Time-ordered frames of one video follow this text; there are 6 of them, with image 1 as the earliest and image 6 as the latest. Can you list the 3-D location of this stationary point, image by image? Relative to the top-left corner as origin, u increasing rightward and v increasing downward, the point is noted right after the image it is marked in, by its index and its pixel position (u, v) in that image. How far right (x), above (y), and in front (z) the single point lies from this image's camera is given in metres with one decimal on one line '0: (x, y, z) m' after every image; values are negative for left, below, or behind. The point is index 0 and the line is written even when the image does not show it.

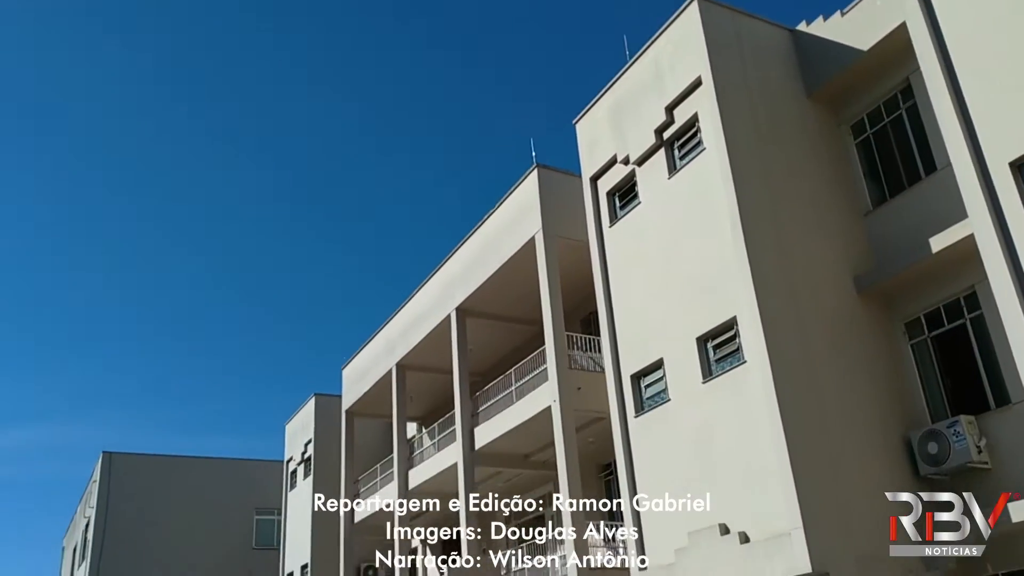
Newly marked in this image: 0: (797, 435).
0: (+3.7, -1.9, +11.5) m
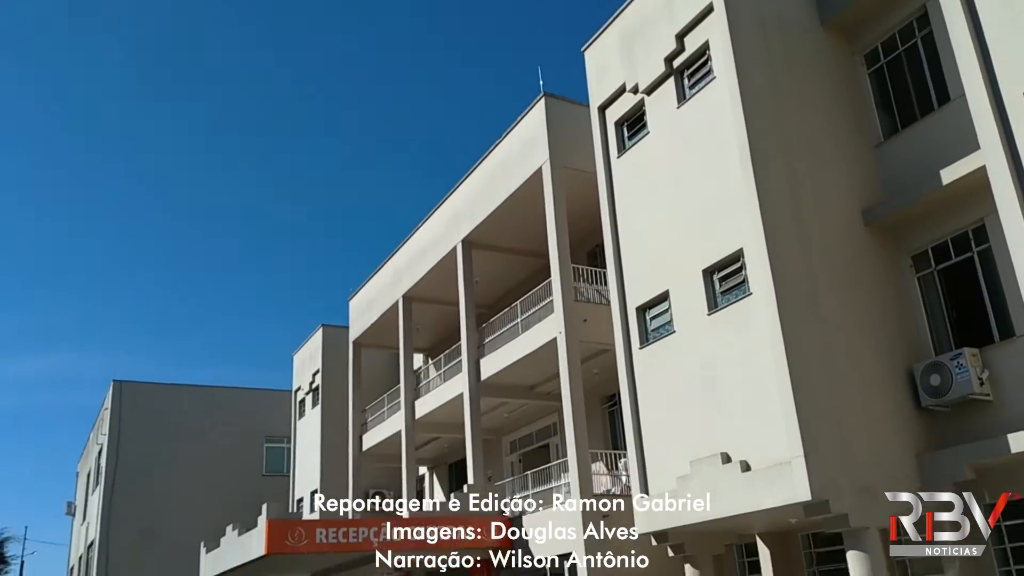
0: (+3.7, -1.0, +11.6) m
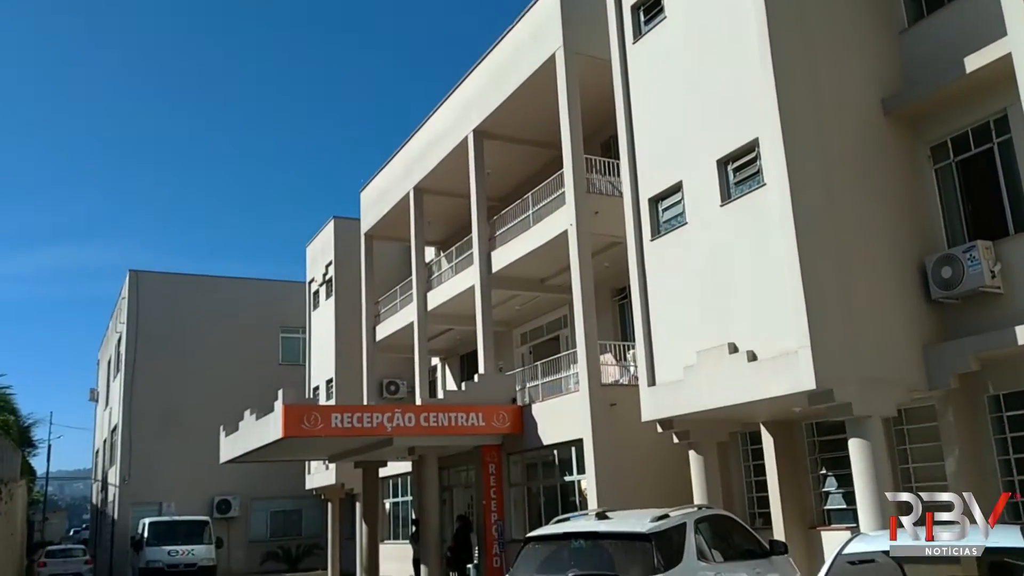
0: (+3.9, +0.4, +11.5) m
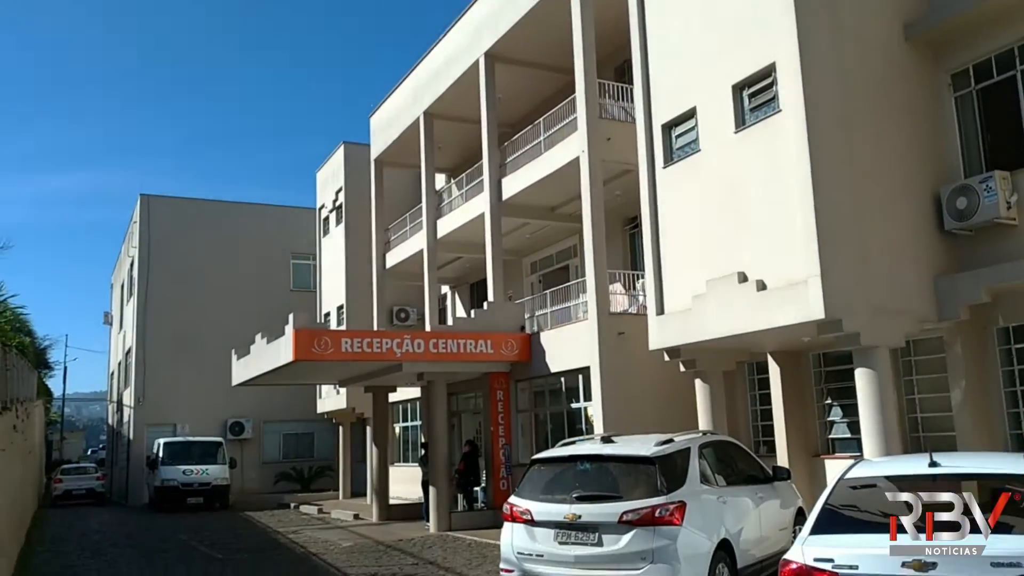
0: (+4.0, +1.3, +11.4) m
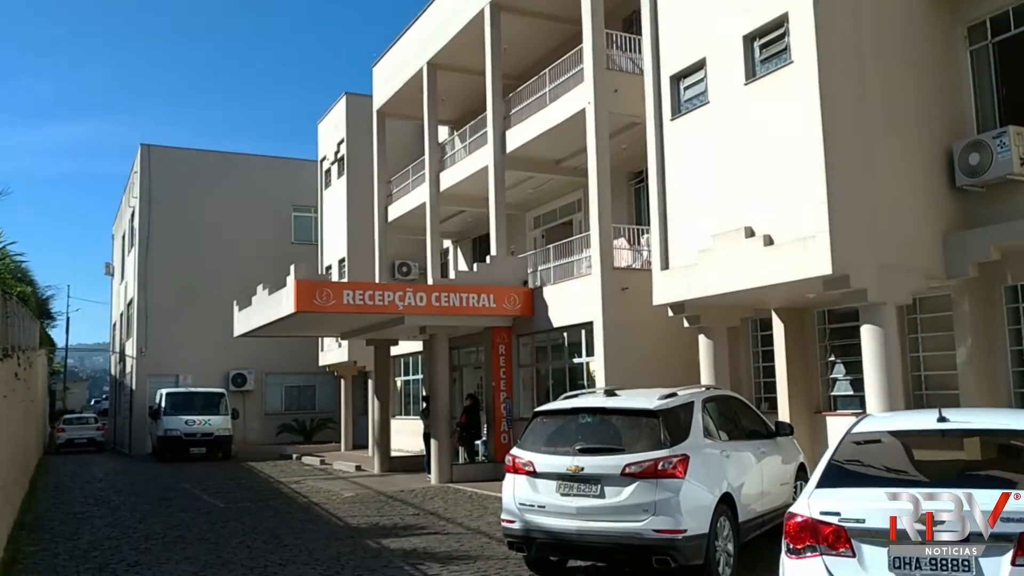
0: (+4.1, +1.9, +11.2) m
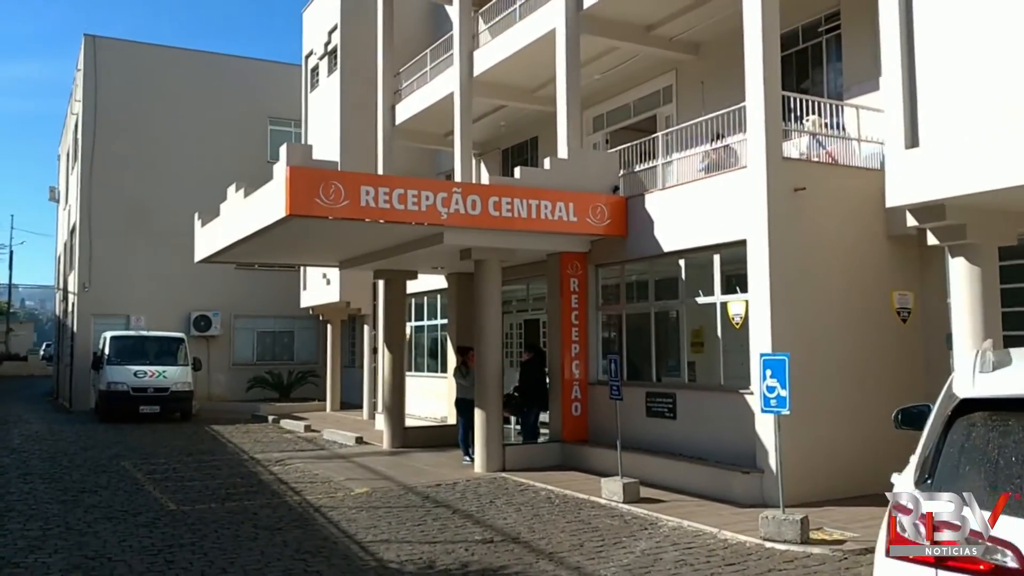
0: (+5.6, +2.7, +5.6) m
